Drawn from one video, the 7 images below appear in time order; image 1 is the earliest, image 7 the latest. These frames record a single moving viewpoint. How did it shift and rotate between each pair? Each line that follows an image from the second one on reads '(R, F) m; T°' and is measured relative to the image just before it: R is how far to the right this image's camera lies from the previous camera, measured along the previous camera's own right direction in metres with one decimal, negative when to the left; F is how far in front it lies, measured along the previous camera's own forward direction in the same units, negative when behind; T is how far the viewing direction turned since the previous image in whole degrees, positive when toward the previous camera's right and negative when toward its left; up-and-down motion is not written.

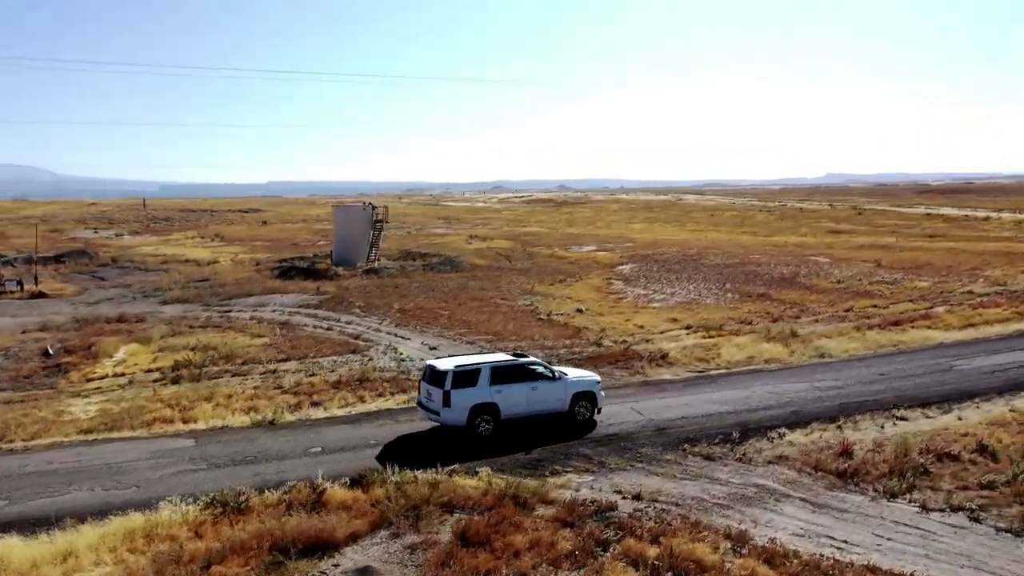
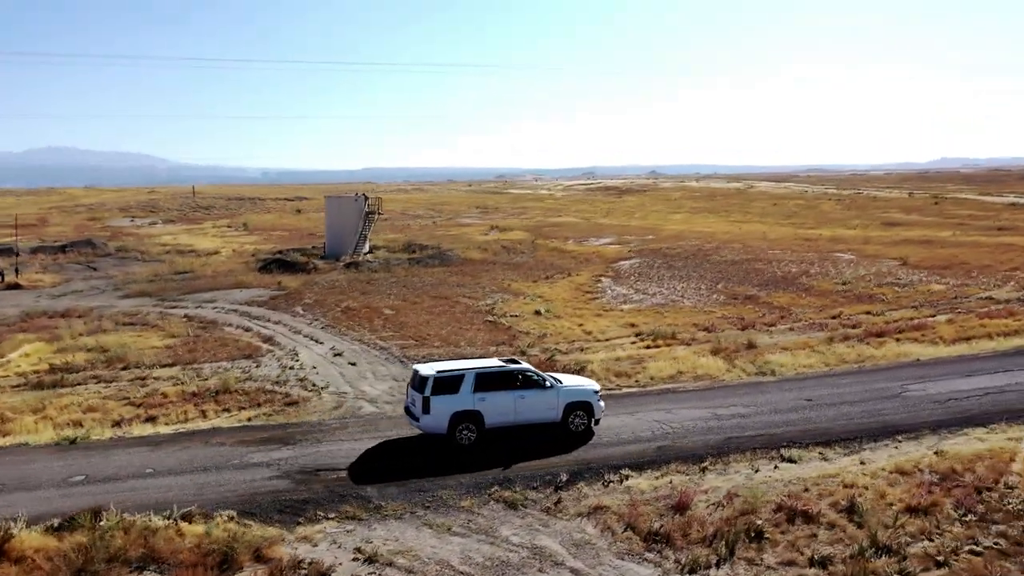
(+6.8, +3.2) m; -6°
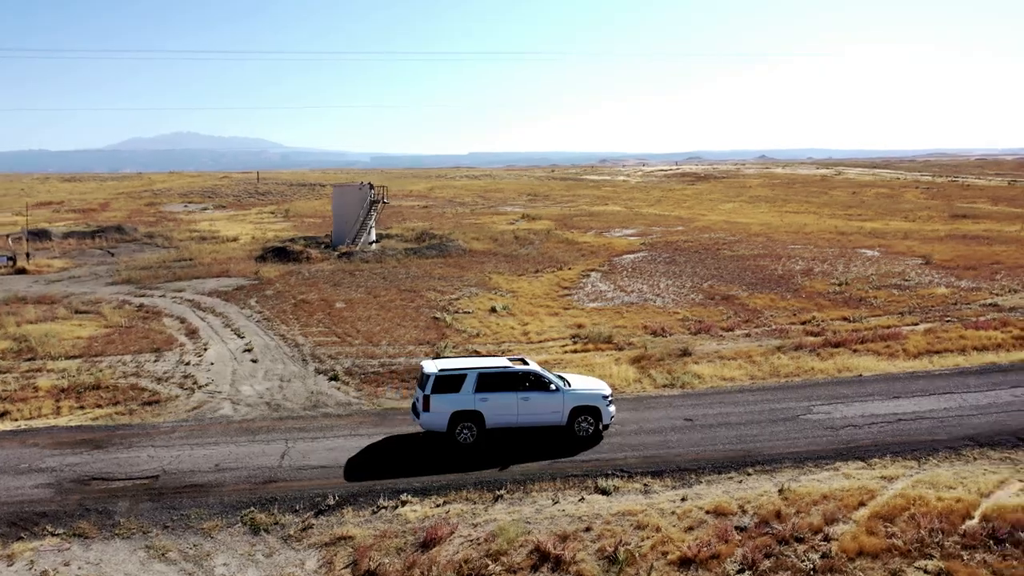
(+7.0, +2.0) m; -7°
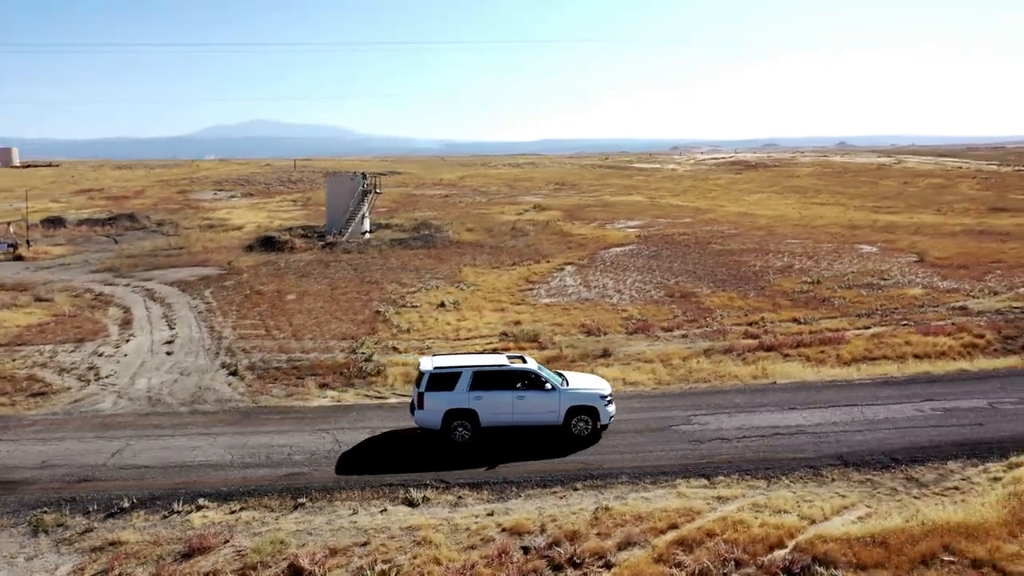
(+5.6, +1.0) m; -5°
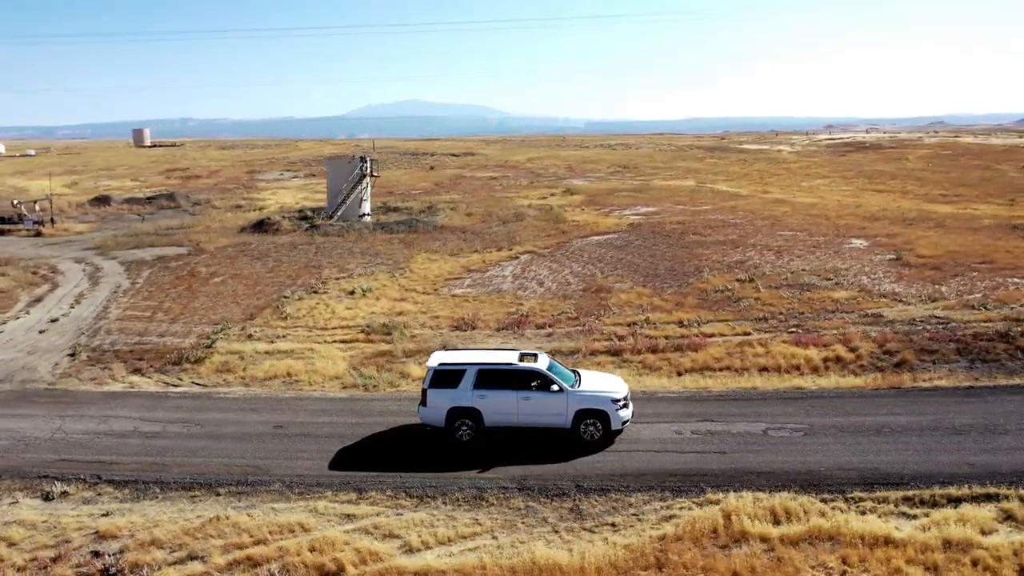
(+10.5, +1.9) m; -9°
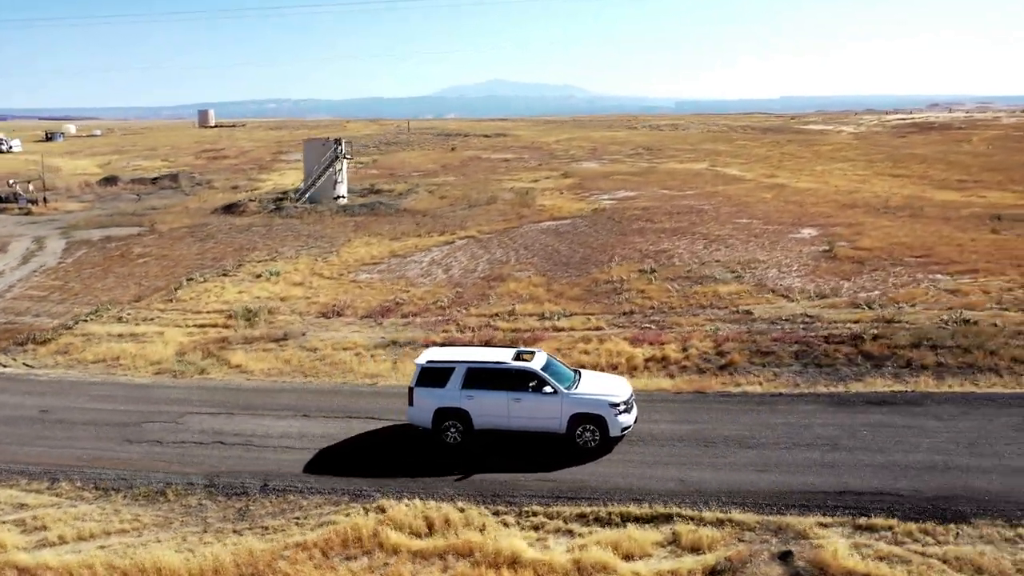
(+8.3, +1.2) m; -6°
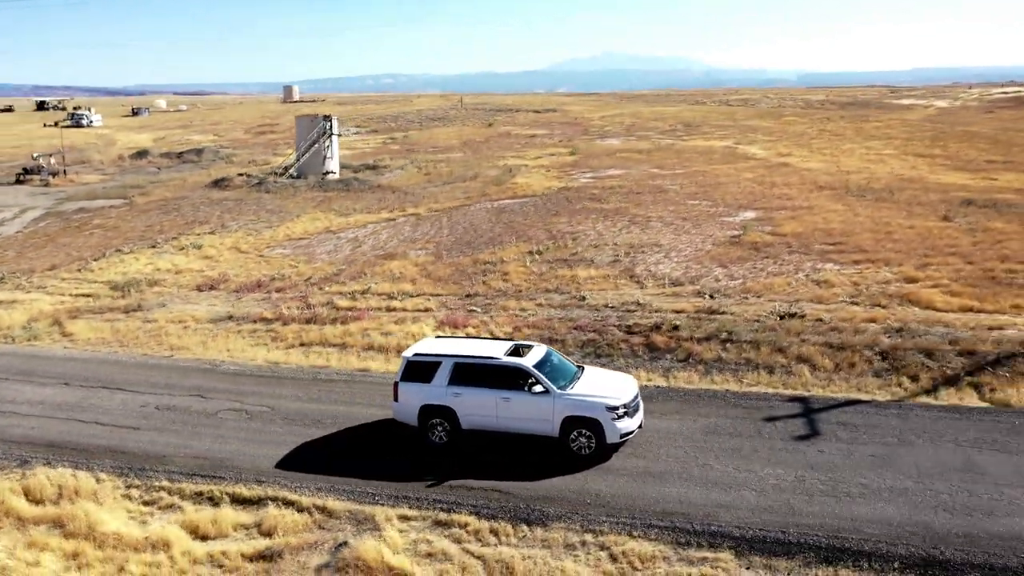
(+9.4, +0.7) m; -7°
